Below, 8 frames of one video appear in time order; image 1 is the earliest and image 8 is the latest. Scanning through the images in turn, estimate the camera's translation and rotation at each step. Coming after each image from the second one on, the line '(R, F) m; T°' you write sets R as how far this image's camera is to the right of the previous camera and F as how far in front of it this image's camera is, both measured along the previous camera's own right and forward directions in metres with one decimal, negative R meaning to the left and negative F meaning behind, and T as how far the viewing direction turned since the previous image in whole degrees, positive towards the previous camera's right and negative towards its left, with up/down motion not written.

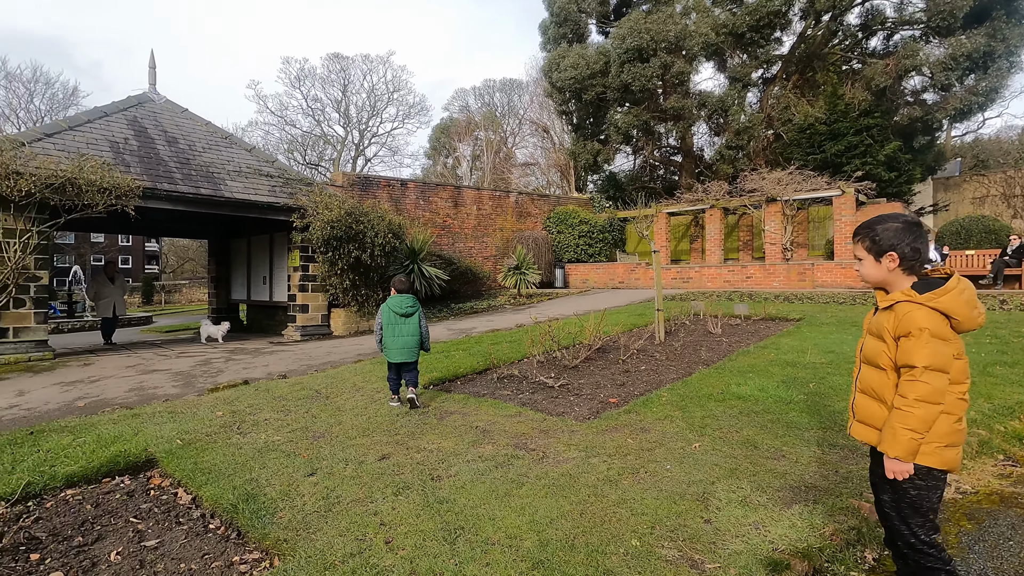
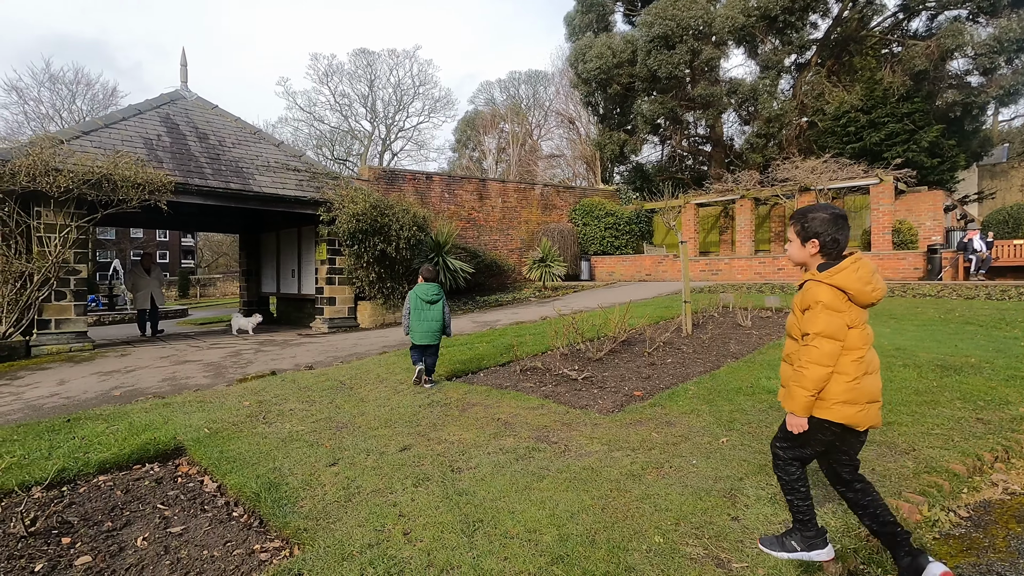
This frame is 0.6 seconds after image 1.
(0.0, +0.1) m; -3°
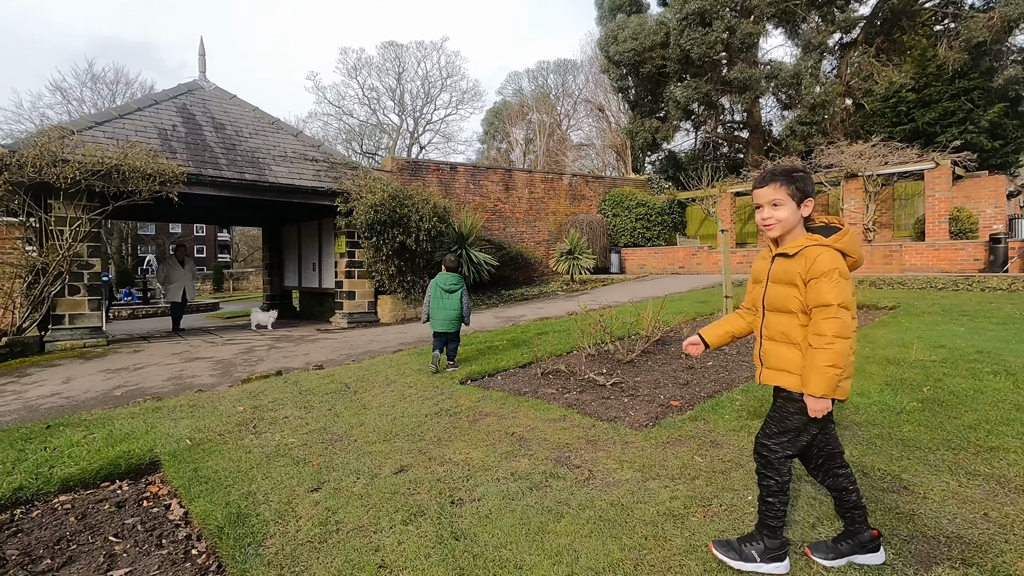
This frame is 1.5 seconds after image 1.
(+0.1, +0.5) m; -3°
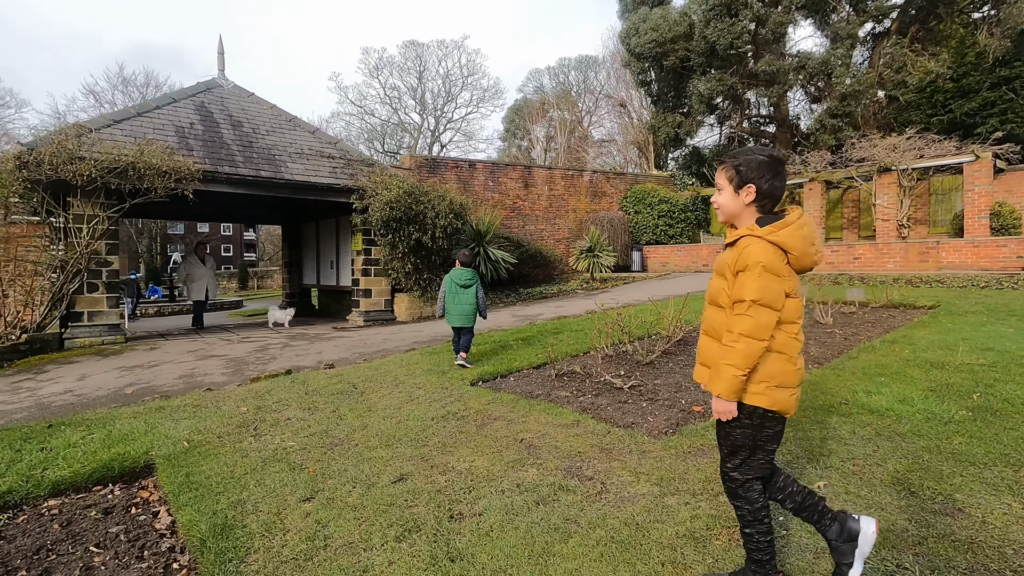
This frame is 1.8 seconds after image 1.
(+0.1, +0.2) m; -2°
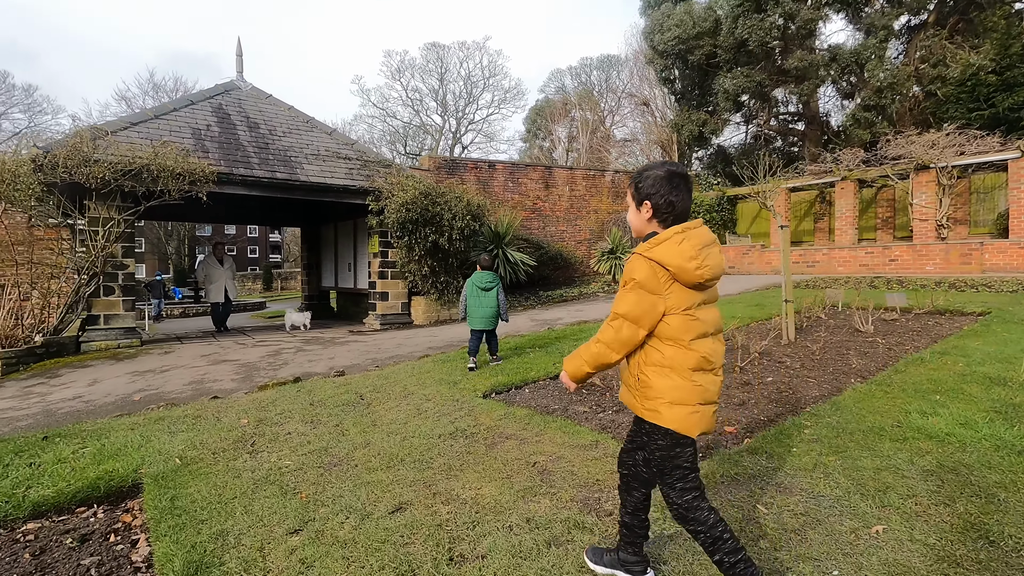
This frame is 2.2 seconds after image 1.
(0.0, +0.3) m; -2°
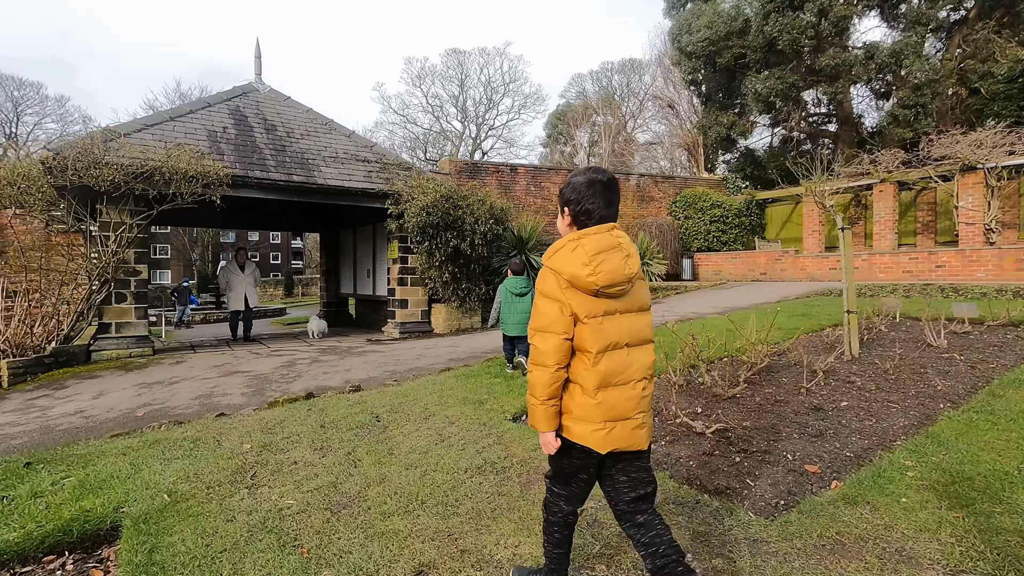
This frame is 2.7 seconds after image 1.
(-0.1, +0.5) m; -2°
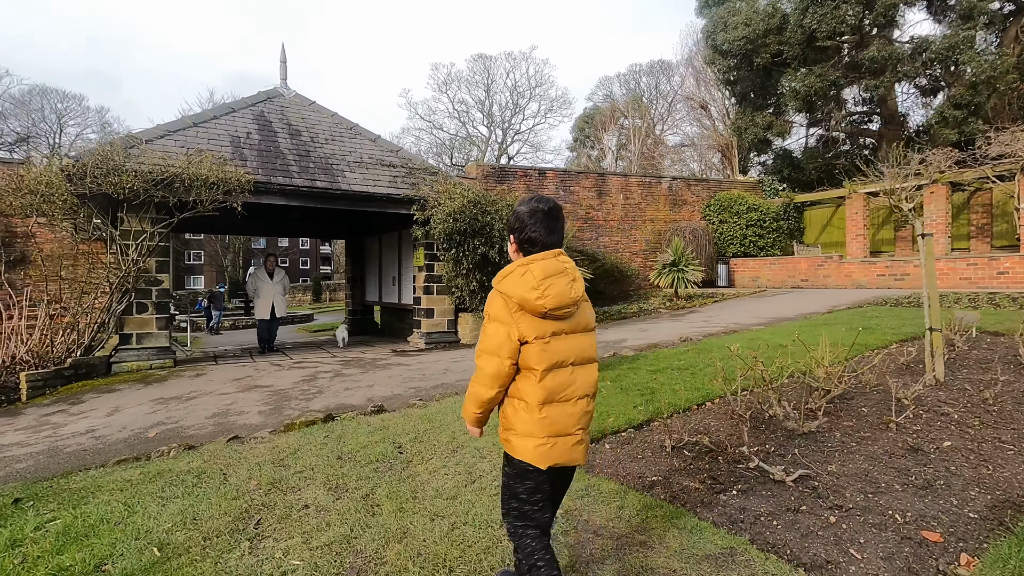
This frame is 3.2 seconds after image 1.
(-0.1, +0.4) m; -3°
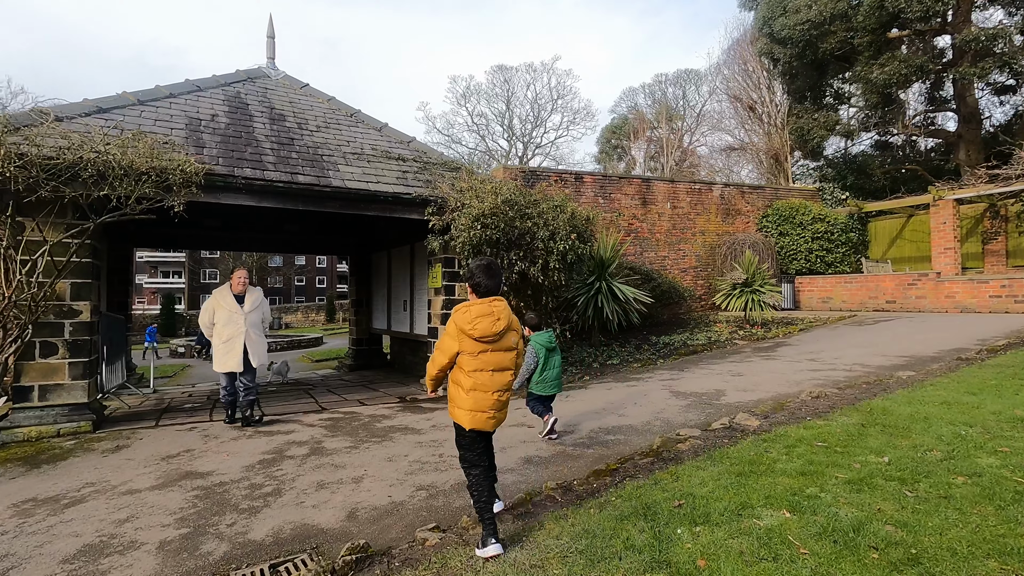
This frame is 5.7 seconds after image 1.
(-0.4, +2.2) m; -2°
